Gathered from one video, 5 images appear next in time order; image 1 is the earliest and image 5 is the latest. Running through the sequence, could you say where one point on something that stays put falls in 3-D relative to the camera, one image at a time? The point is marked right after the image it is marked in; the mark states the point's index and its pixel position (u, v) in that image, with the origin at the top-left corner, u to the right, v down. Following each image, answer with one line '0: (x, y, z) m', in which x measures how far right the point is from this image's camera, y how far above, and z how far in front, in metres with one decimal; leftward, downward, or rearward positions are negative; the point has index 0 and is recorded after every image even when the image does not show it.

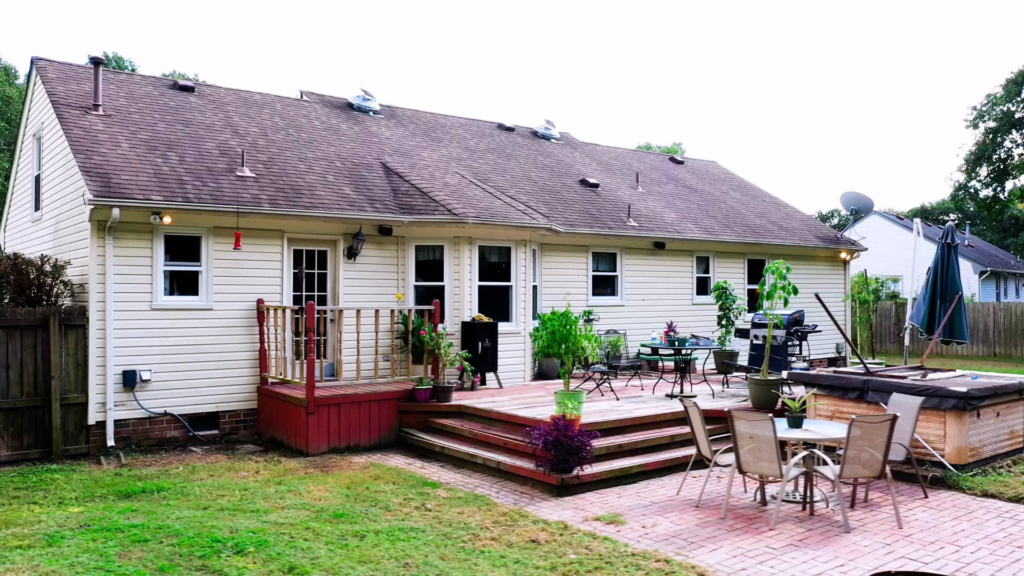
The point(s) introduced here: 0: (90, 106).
0: (-5.1, +2.2, +10.1) m
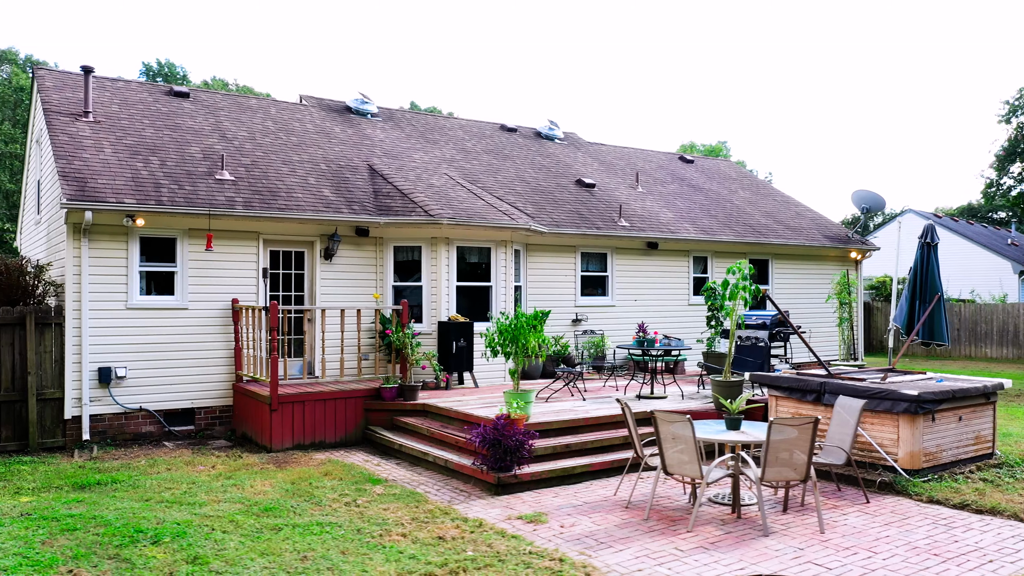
0: (-5.4, +2.2, +10.5) m
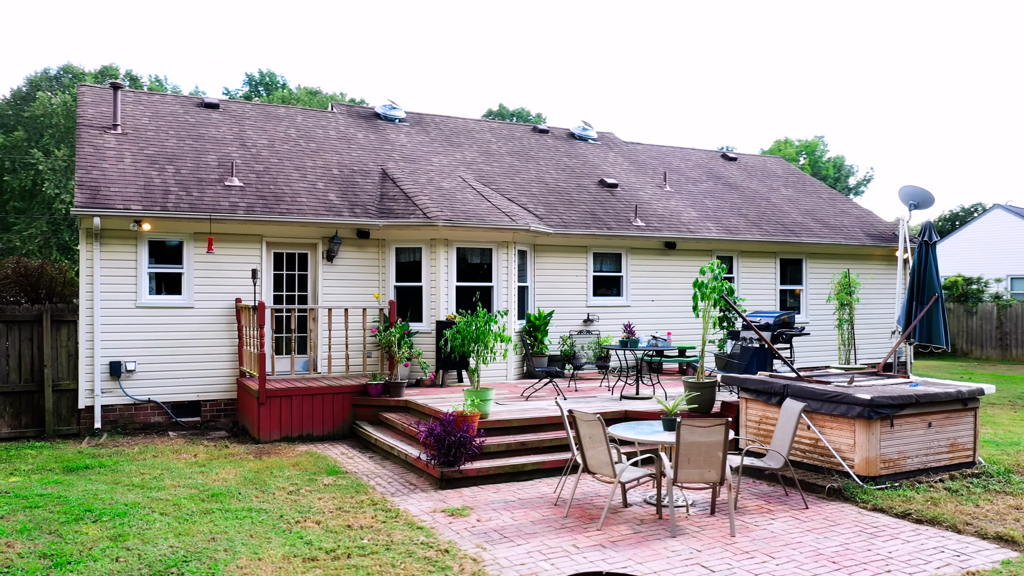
0: (-5.5, +2.2, +11.3) m
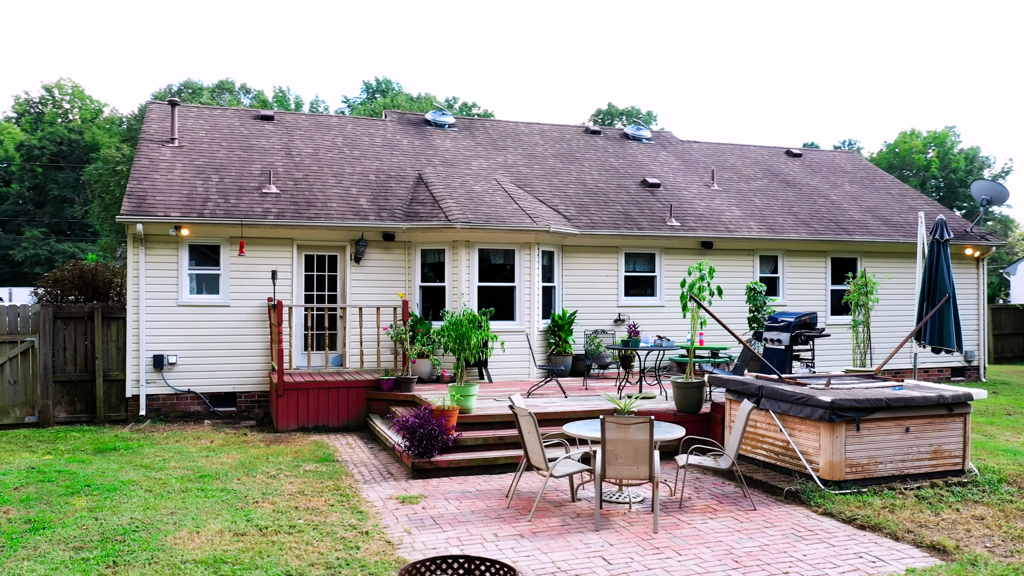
0: (-5.1, +2.2, +12.4) m
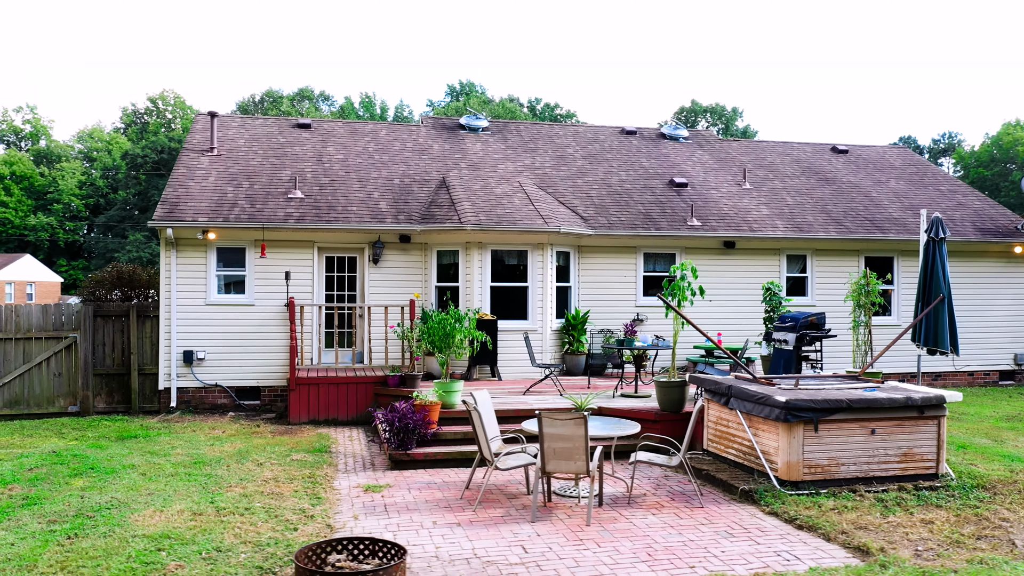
0: (-4.8, +2.2, +13.2) m
